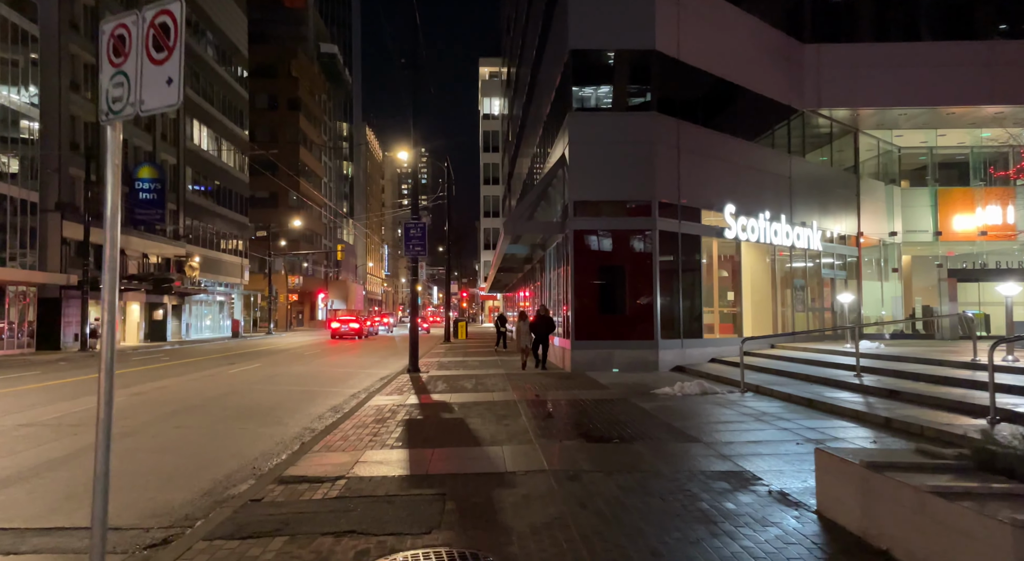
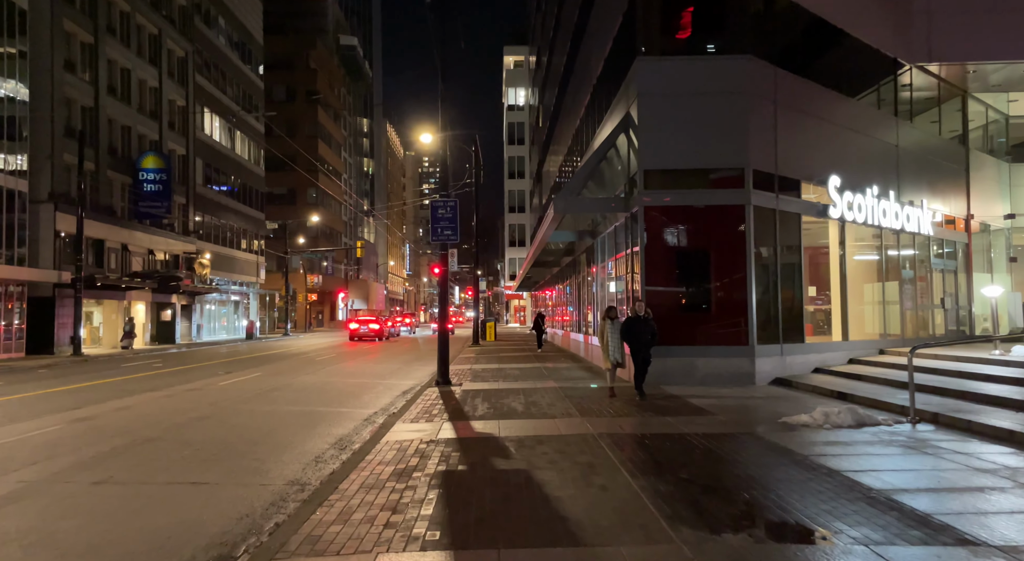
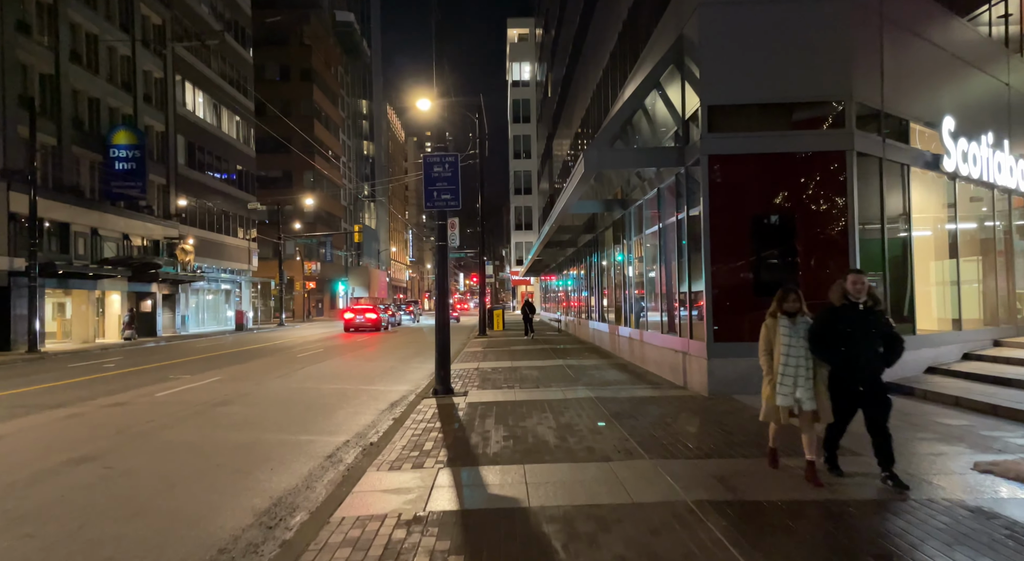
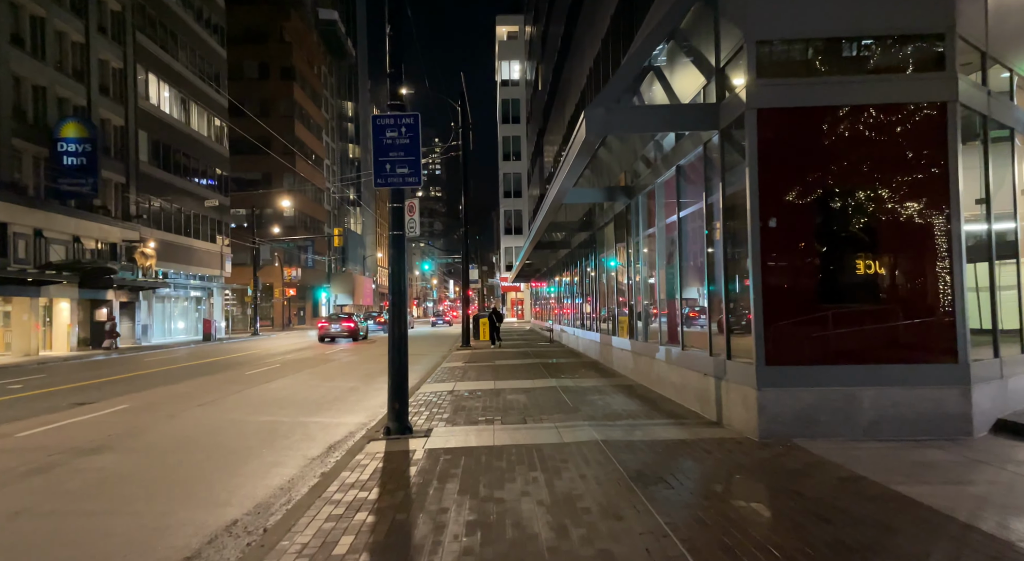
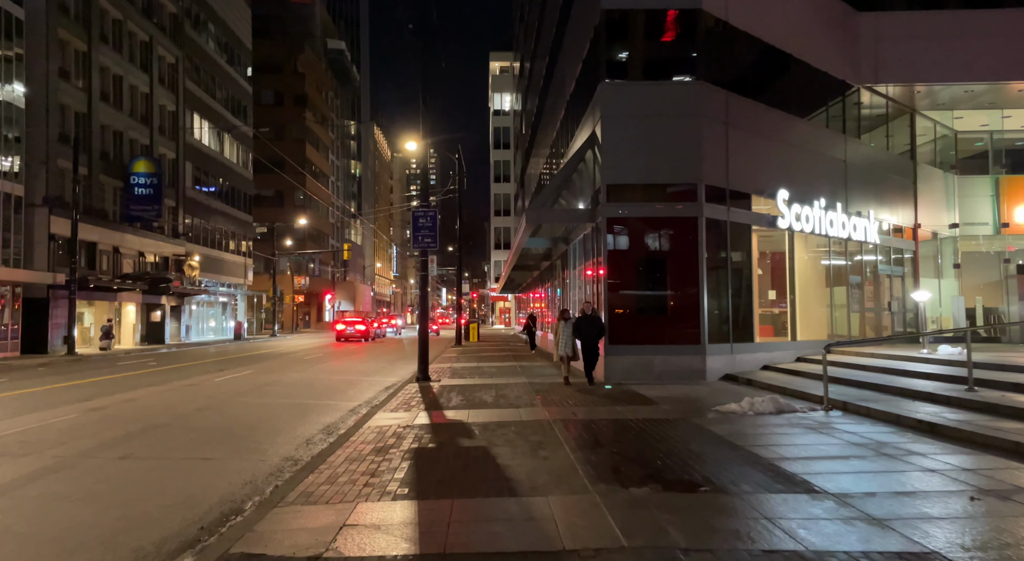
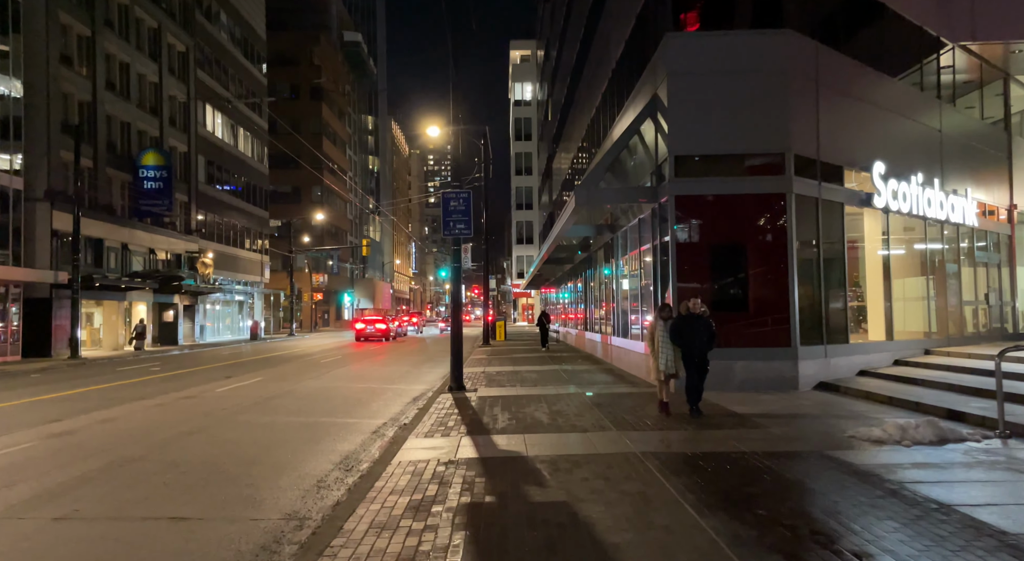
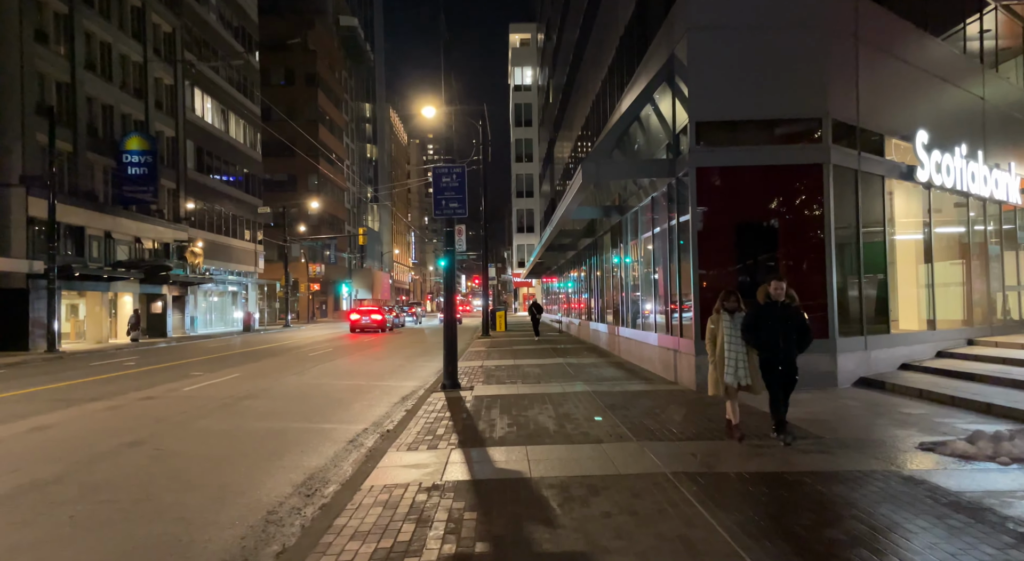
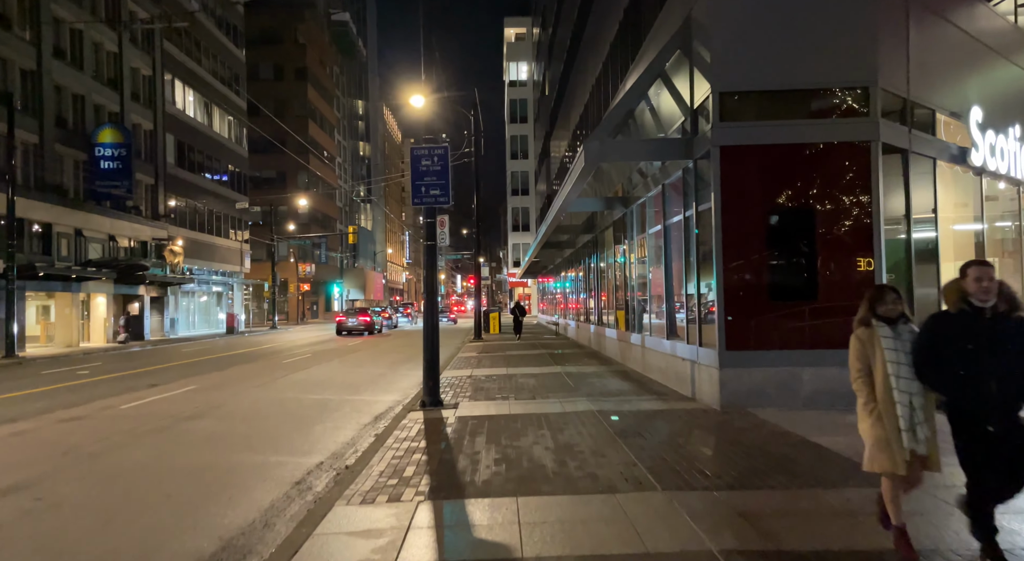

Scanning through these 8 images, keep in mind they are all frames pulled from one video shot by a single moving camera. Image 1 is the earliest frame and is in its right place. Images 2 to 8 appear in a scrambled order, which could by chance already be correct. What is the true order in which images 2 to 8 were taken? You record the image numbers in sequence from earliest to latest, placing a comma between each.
5, 2, 6, 7, 3, 8, 4
